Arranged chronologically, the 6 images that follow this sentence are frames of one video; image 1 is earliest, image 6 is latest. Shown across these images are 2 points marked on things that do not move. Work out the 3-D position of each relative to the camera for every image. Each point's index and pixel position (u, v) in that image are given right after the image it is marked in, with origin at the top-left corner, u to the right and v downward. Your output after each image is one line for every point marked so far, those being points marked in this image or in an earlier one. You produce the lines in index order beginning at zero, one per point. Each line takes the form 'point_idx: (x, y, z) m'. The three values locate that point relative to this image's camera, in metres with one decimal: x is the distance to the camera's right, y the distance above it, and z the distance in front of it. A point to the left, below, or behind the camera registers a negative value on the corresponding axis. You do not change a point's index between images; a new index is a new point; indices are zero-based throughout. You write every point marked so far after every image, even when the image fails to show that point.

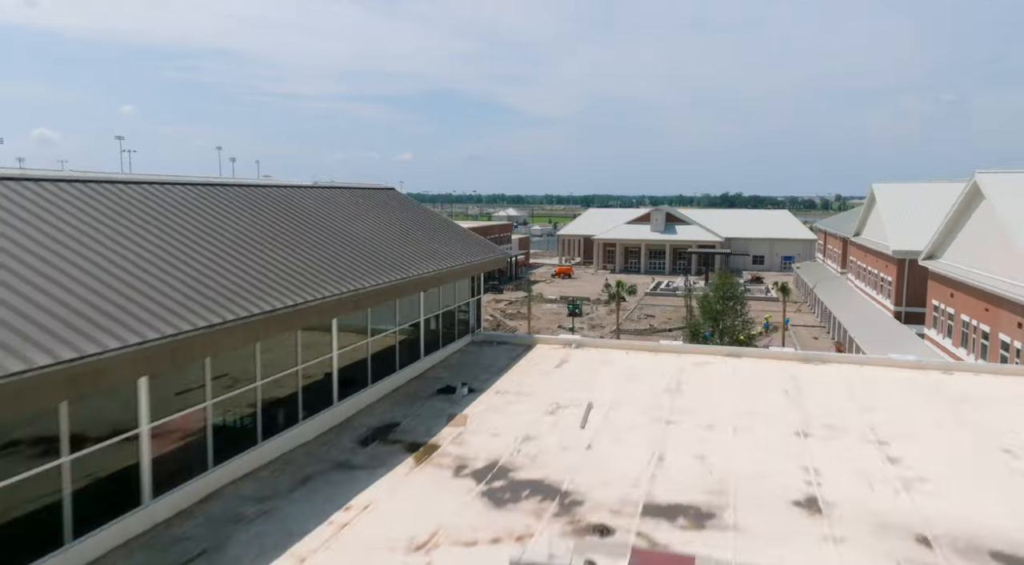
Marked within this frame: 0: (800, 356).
0: (+5.7, -1.5, +14.9) m
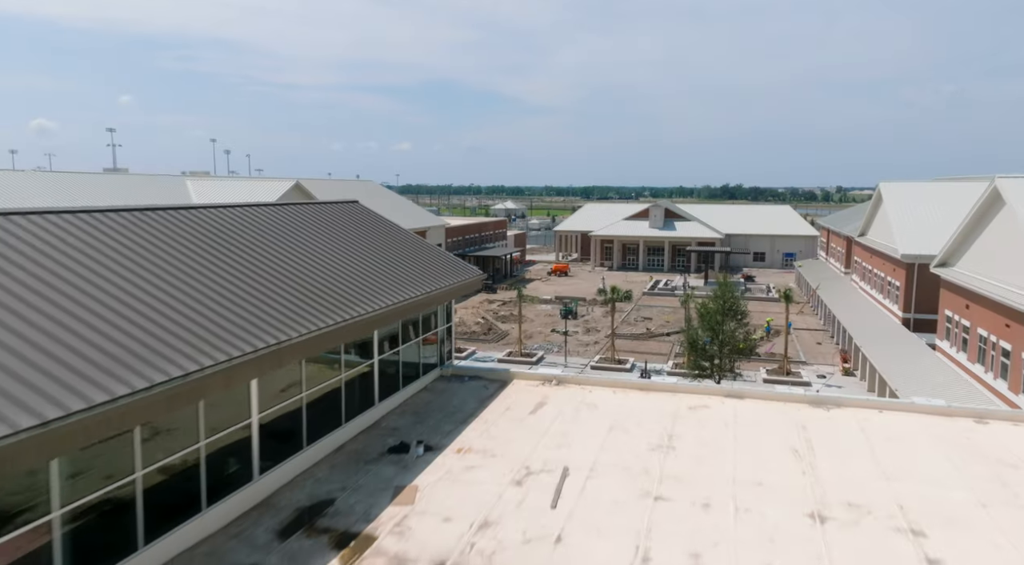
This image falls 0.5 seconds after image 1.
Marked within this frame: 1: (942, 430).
0: (+5.2, -2.0, +13.1) m
1: (+6.7, -2.3, +11.9) m
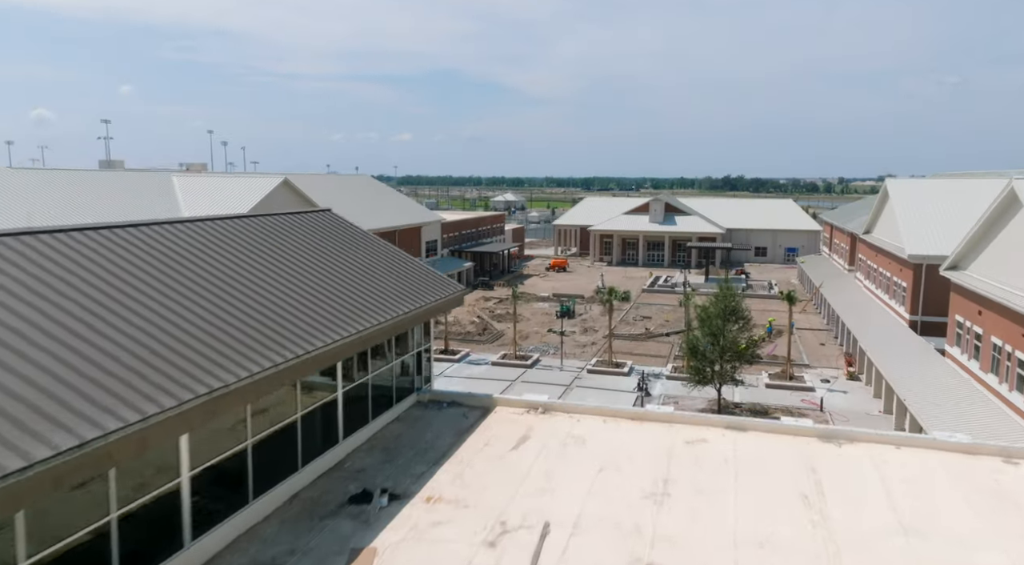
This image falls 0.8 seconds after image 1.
0: (+4.9, -2.4, +12.0) m
1: (+6.4, -2.7, +10.7) m
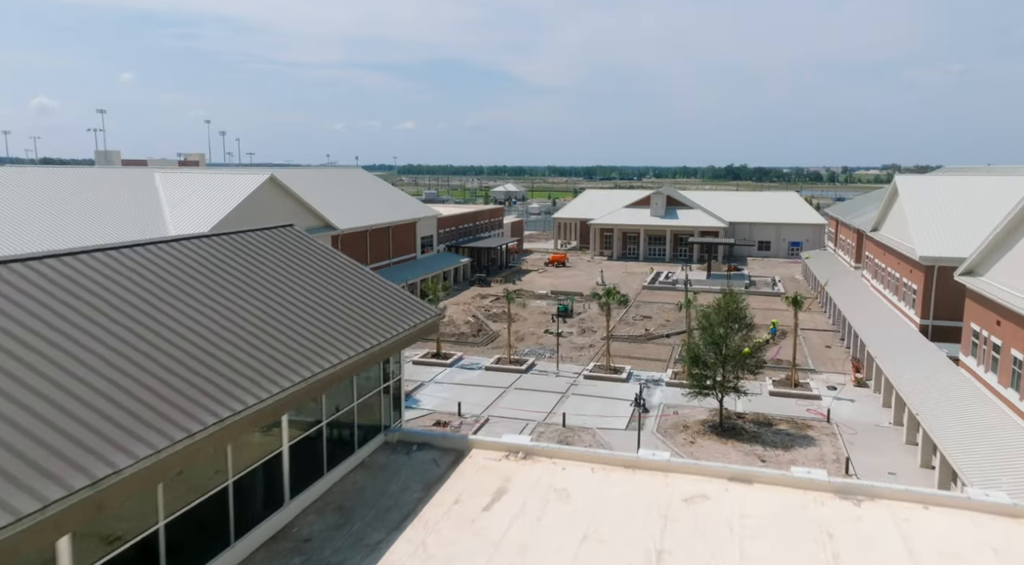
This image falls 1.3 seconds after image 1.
0: (+4.5, -2.8, +10.6) m
1: (+6.1, -3.1, +9.3) m
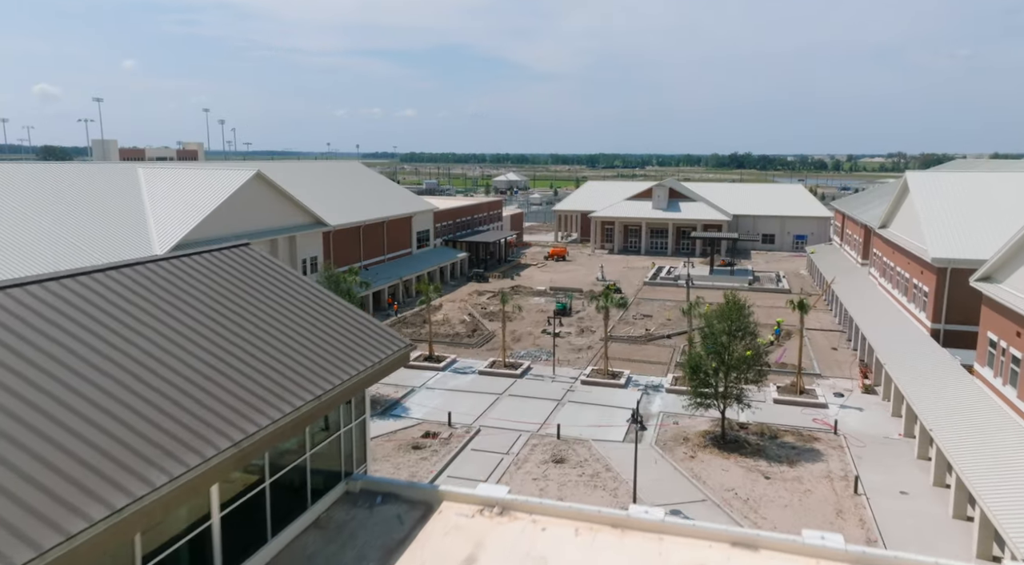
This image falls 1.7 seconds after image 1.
0: (+4.2, -3.3, +9.3) m
1: (+5.7, -3.6, +8.1) m
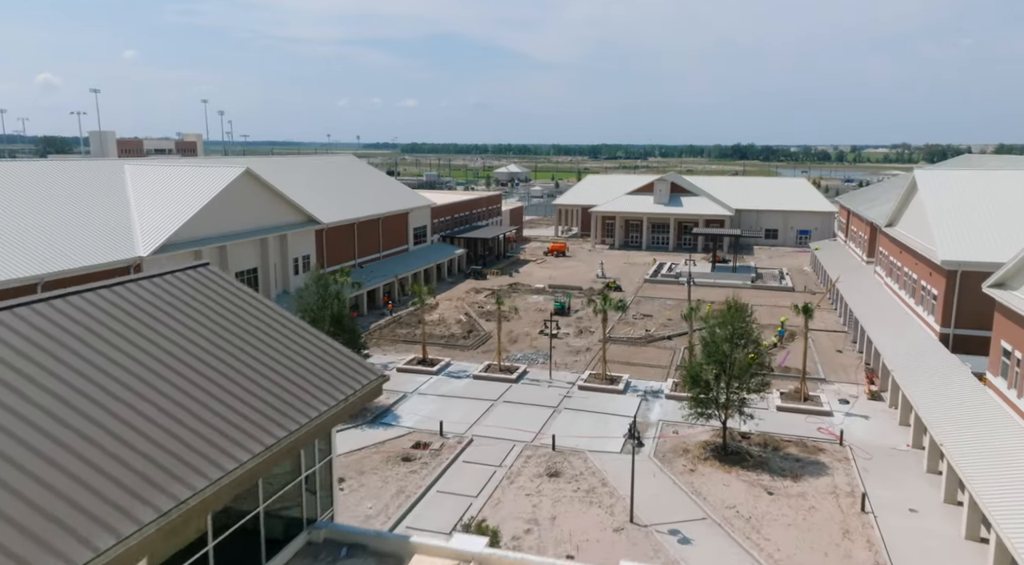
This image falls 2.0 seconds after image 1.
0: (+3.9, -3.7, +8.3) m
1: (+5.5, -4.0, +7.1) m
